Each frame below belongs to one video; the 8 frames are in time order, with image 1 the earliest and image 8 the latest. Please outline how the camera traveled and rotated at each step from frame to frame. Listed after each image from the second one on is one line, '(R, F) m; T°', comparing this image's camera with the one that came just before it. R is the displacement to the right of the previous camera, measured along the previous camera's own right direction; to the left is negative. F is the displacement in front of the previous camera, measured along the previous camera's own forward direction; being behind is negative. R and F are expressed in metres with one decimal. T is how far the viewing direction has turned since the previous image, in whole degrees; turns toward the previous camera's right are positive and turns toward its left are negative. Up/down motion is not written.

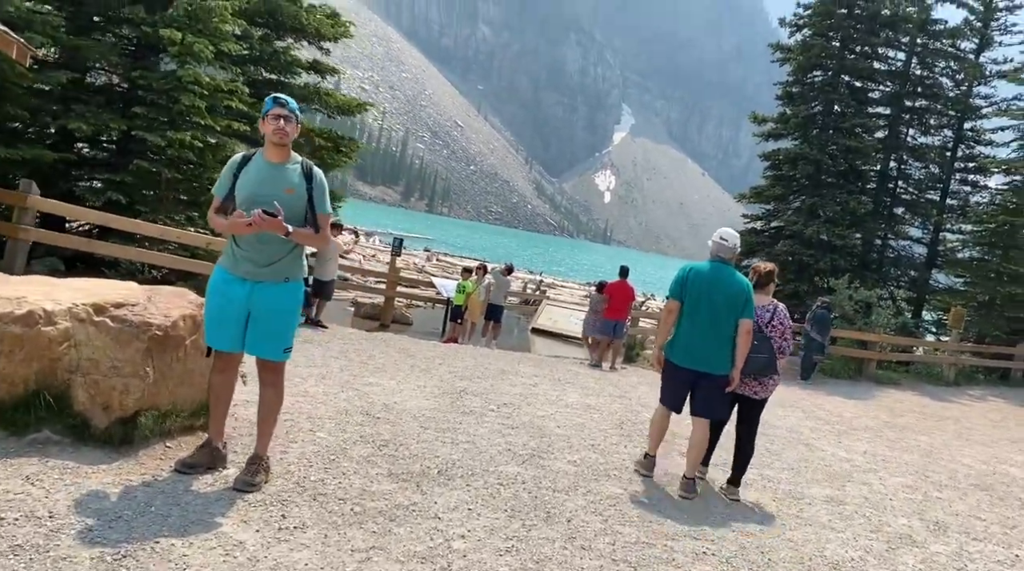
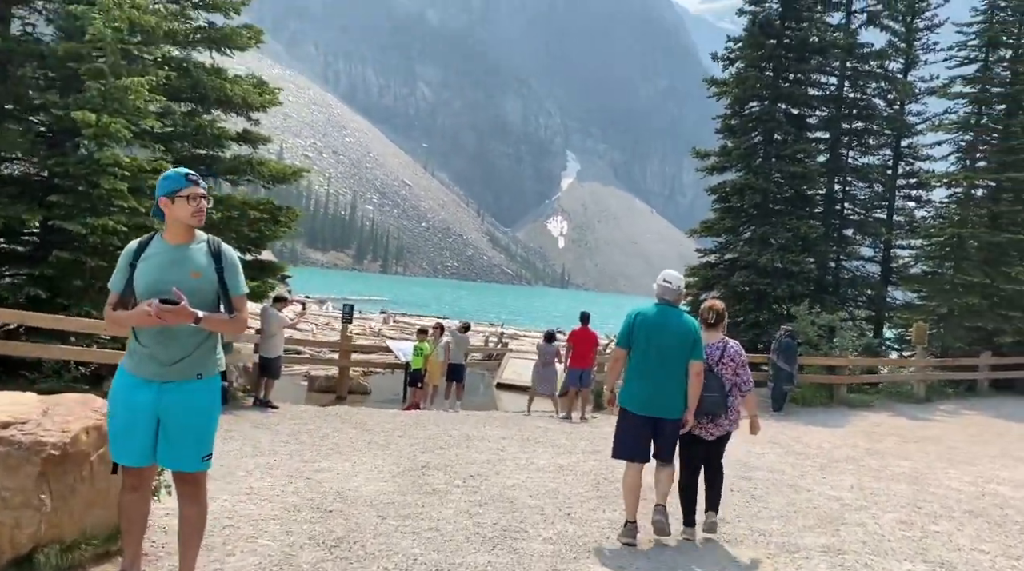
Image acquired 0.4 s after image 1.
(+0.1, +0.5) m; +3°
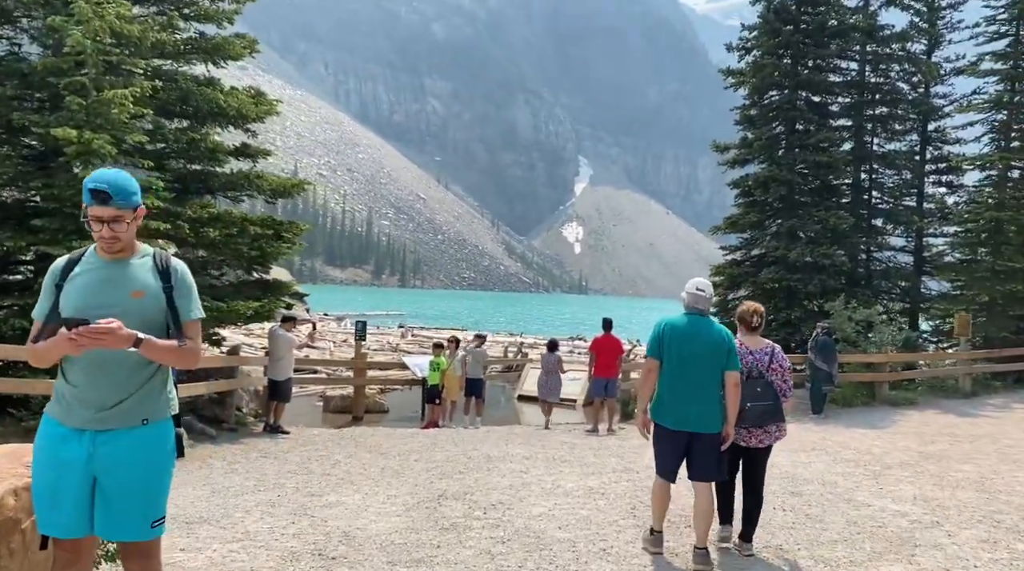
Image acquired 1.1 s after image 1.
(0.0, +0.8) m; -1°
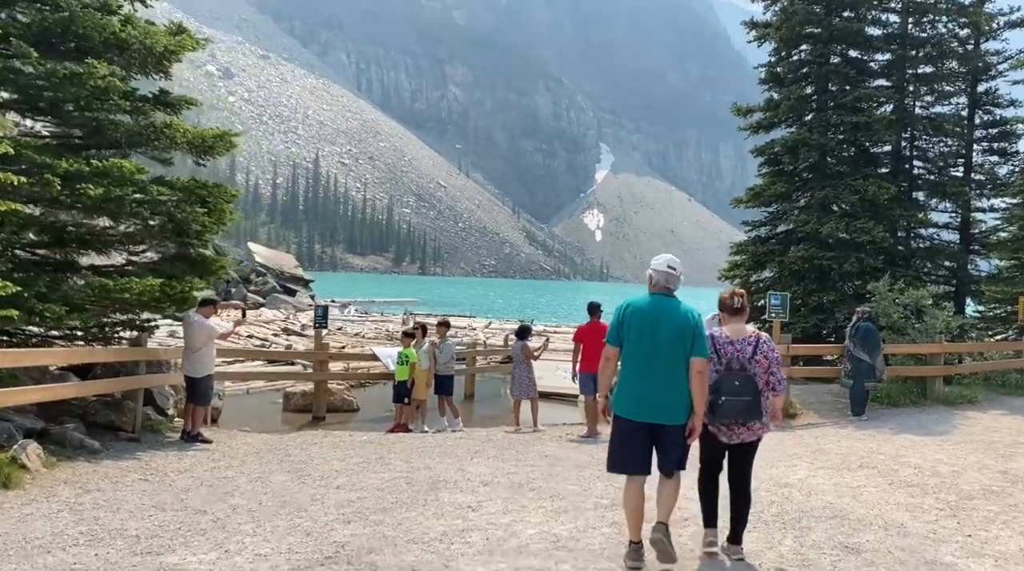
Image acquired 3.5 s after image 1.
(+0.6, +2.5) m; -1°
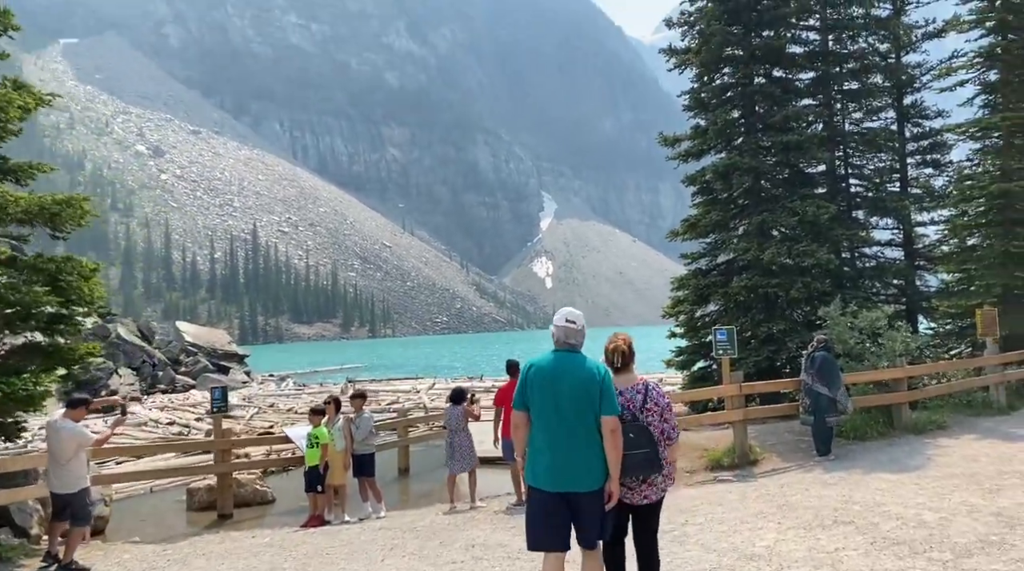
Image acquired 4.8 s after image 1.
(+0.5, +1.3) m; +3°
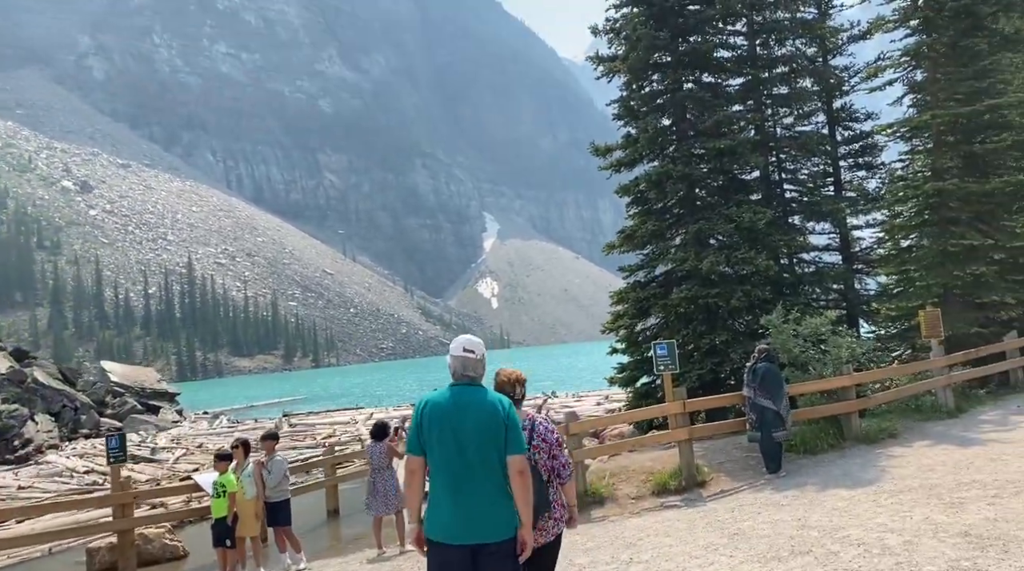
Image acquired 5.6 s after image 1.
(+0.3, +0.9) m; +3°
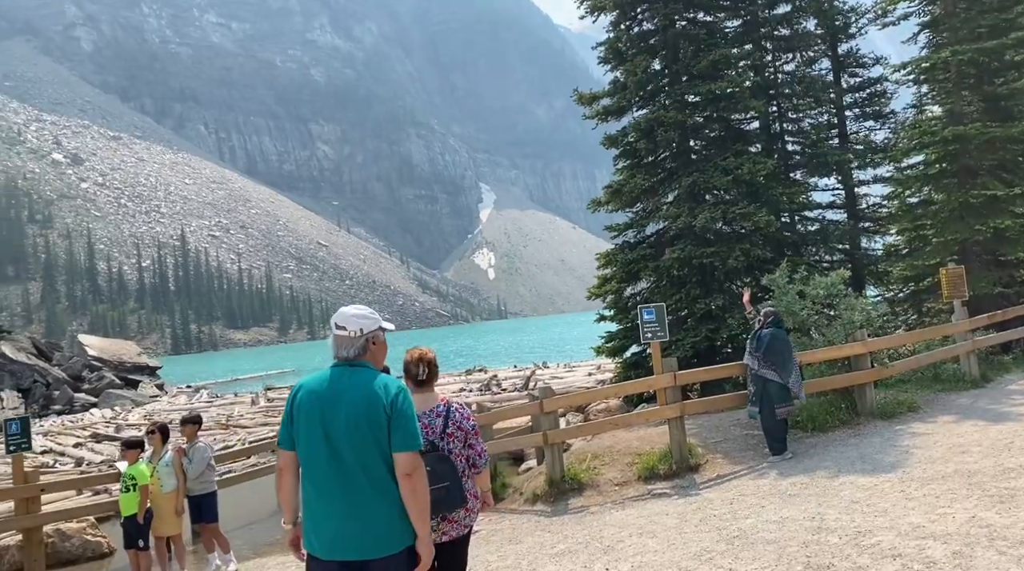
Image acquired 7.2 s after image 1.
(+0.4, +1.6) m; 0°
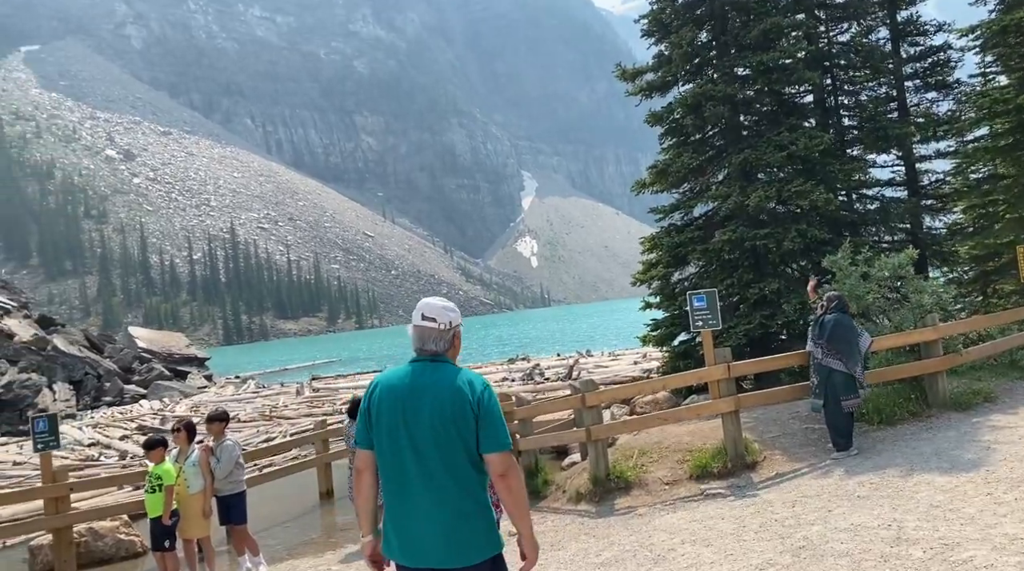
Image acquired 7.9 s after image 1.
(+0.1, +0.6) m; -3°
